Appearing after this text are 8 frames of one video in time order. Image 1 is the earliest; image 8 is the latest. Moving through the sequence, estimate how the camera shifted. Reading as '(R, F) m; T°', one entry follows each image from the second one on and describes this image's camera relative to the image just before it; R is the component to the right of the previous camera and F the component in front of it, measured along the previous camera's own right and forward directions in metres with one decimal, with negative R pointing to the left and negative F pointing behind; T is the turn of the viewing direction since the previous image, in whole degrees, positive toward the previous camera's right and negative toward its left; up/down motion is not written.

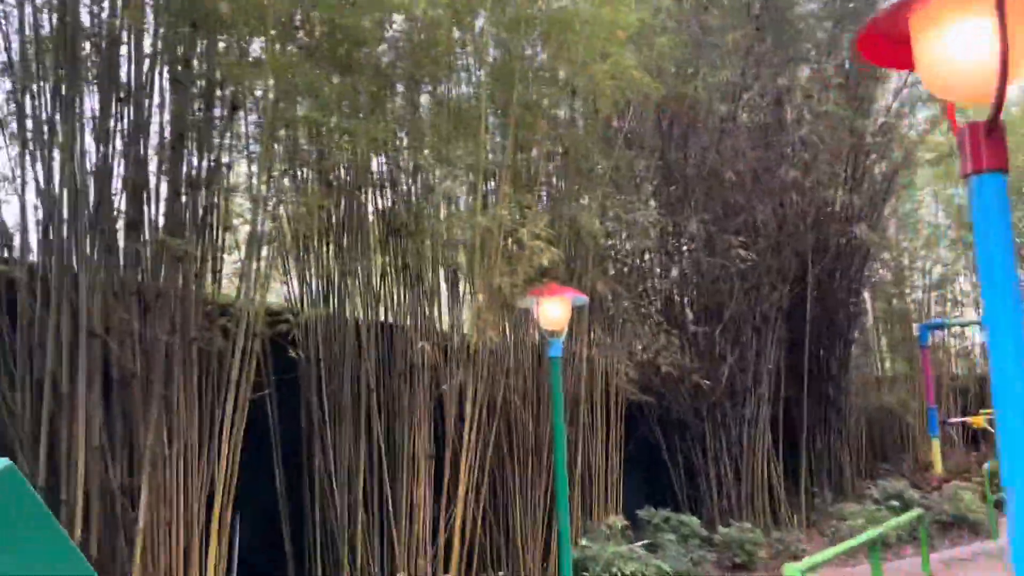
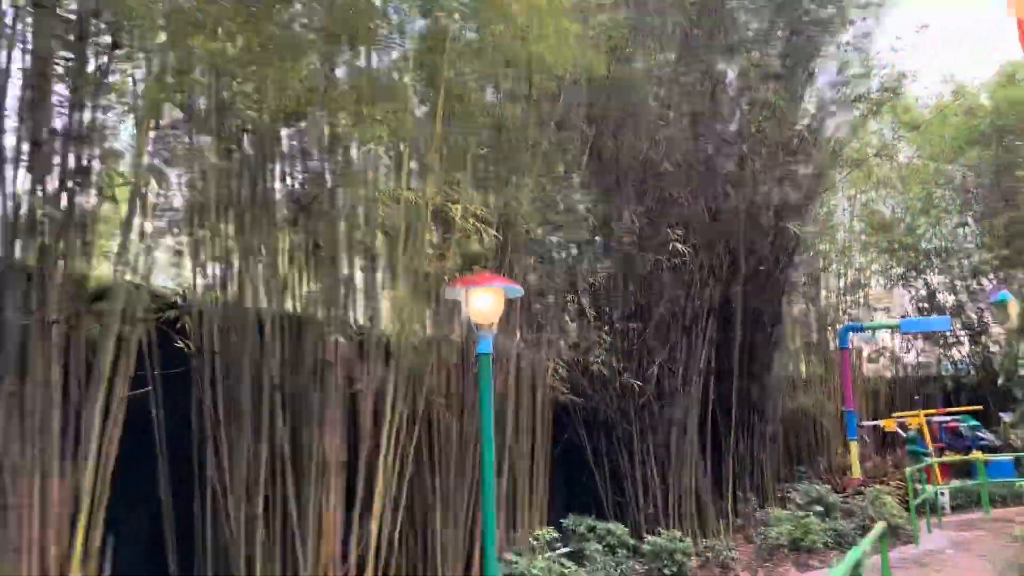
(0.0, +0.3) m; +6°
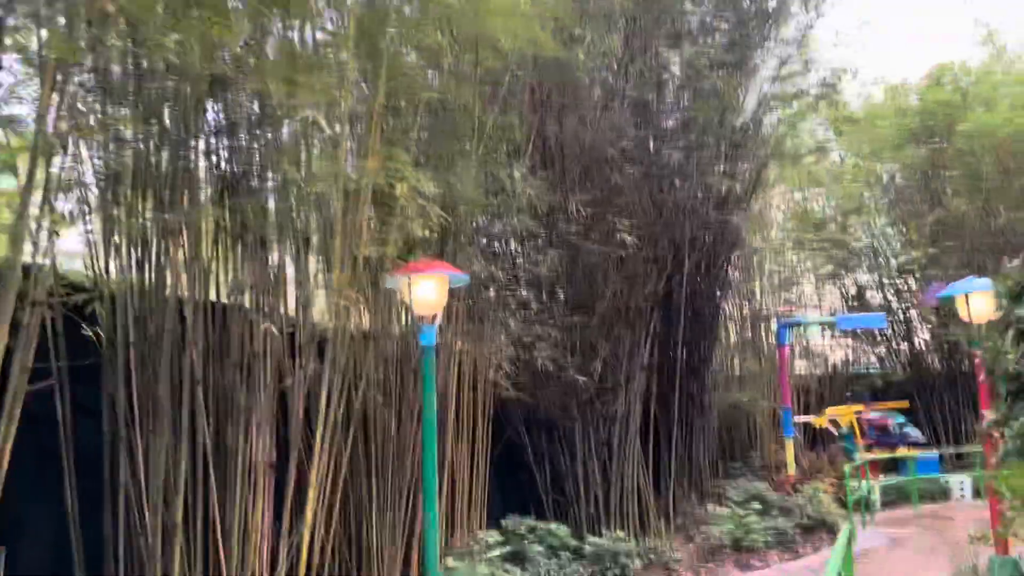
(0.0, +0.2) m; +4°
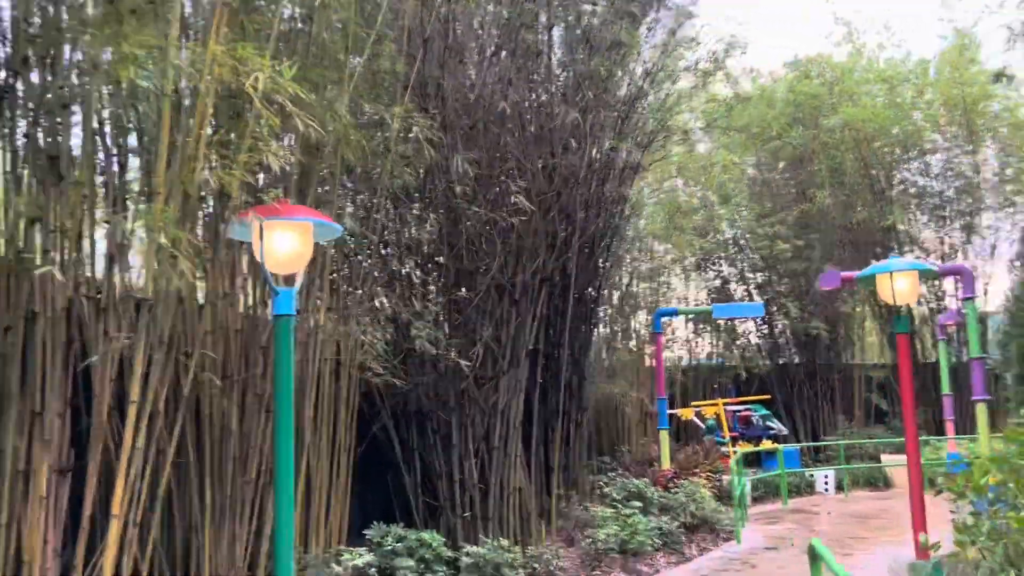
(-0.1, +0.6) m; +10°
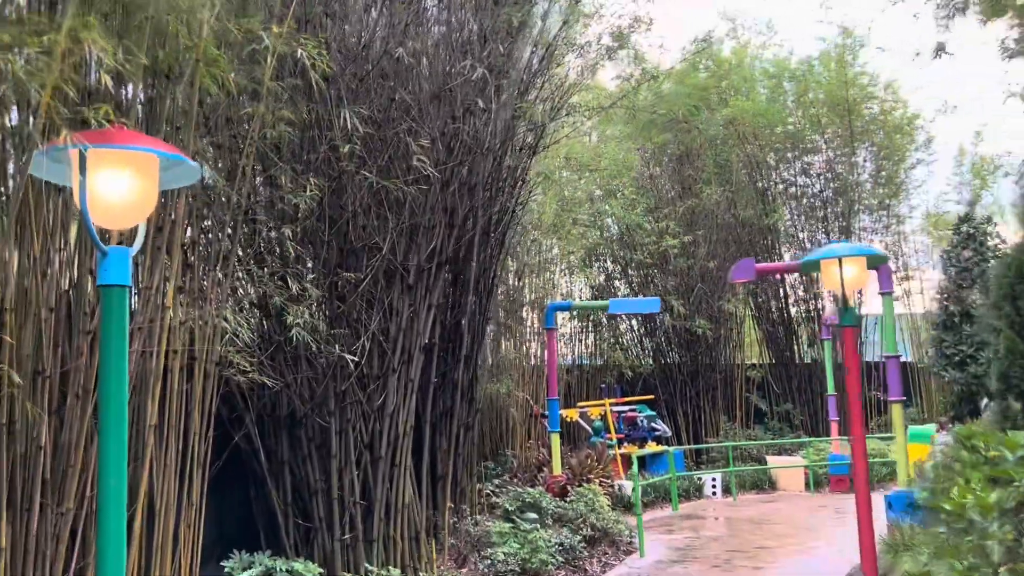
(-0.1, +0.5) m; +9°
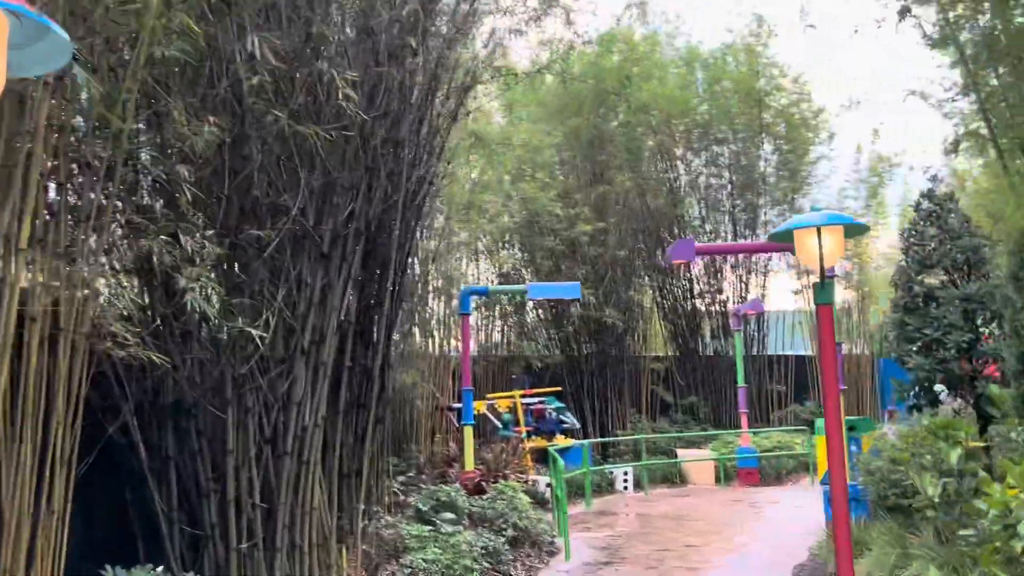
(-0.1, +0.4) m; +7°
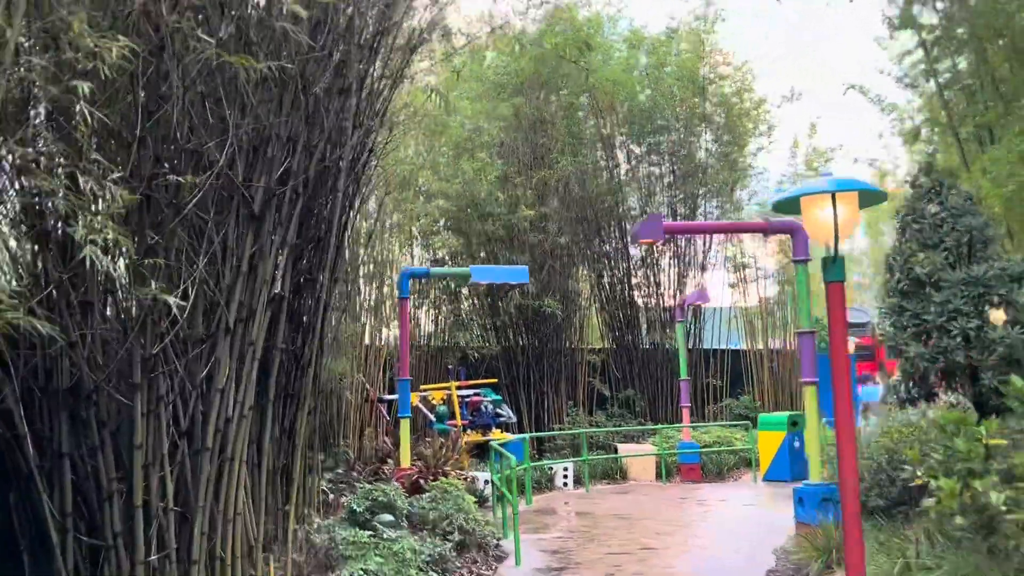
(-0.1, +0.4) m; +5°
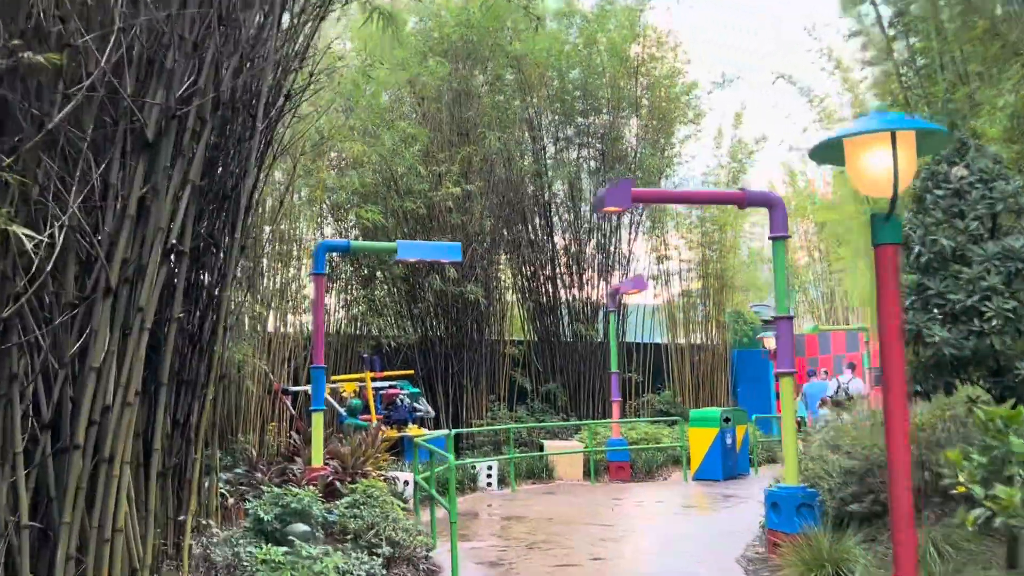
(-0.2, +0.5) m; +6°
